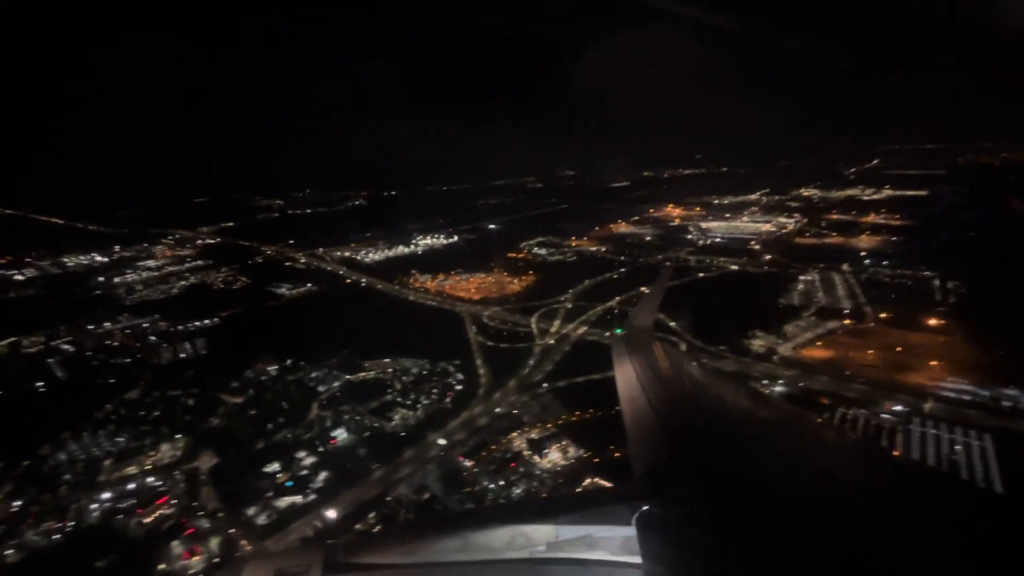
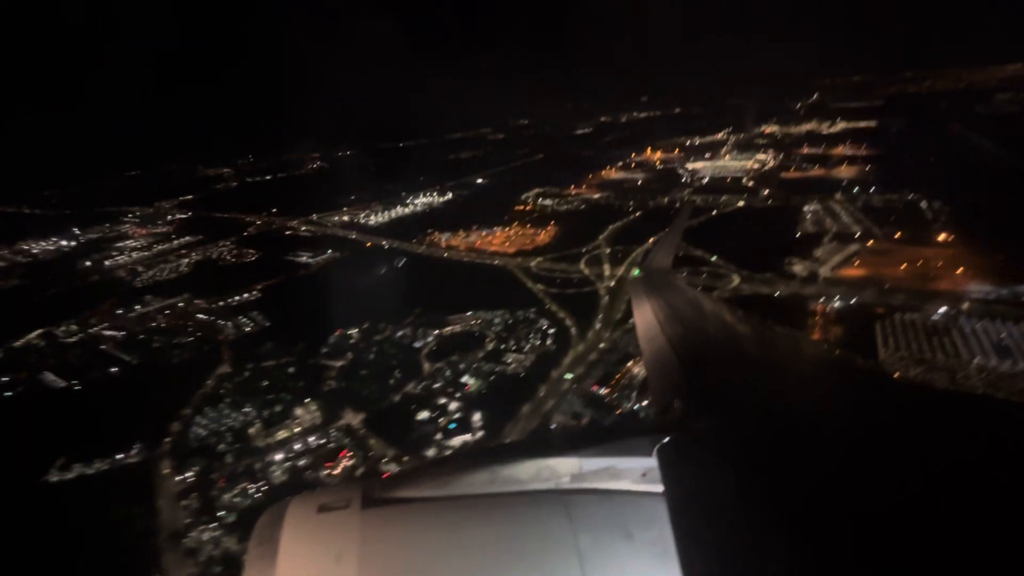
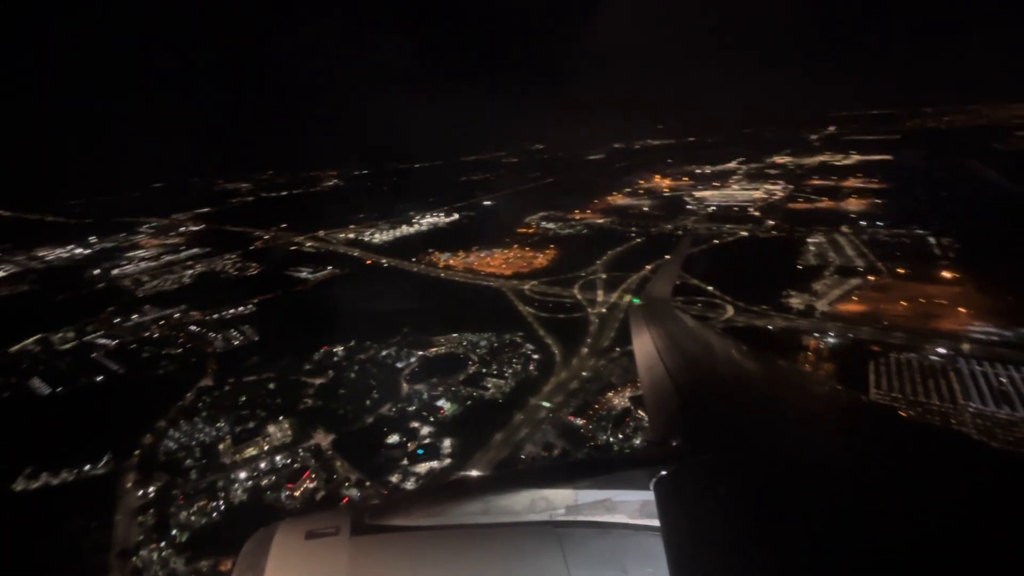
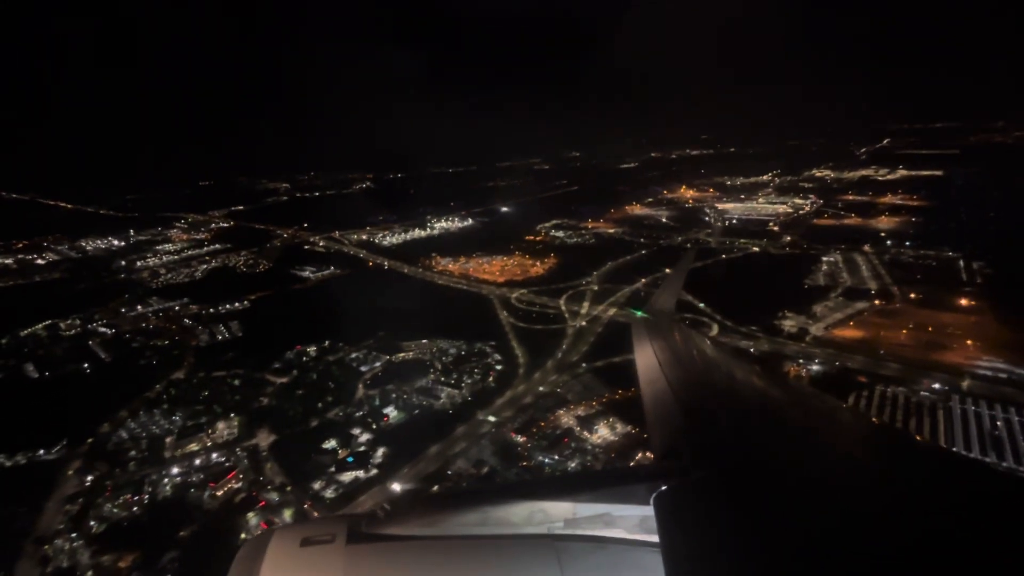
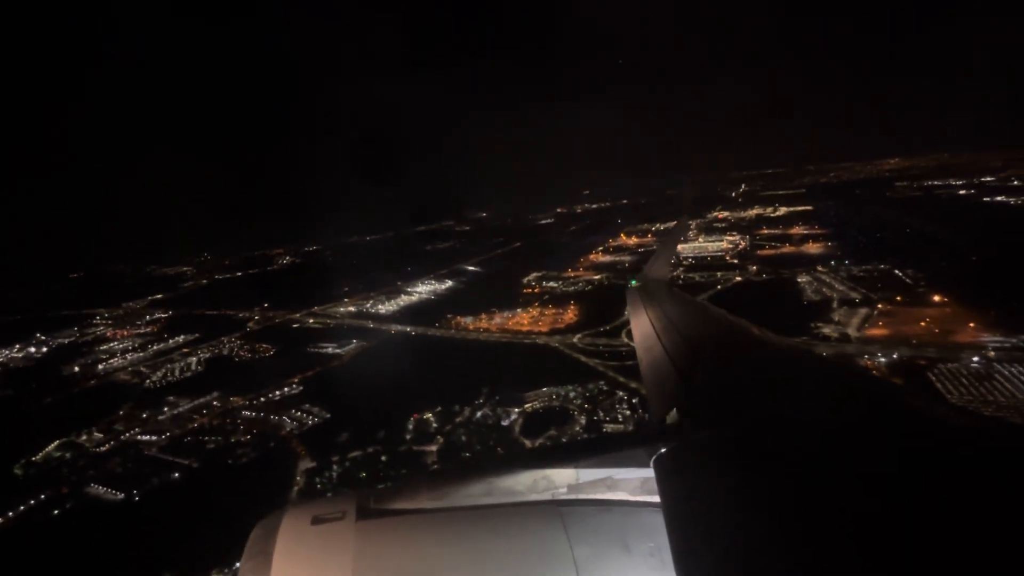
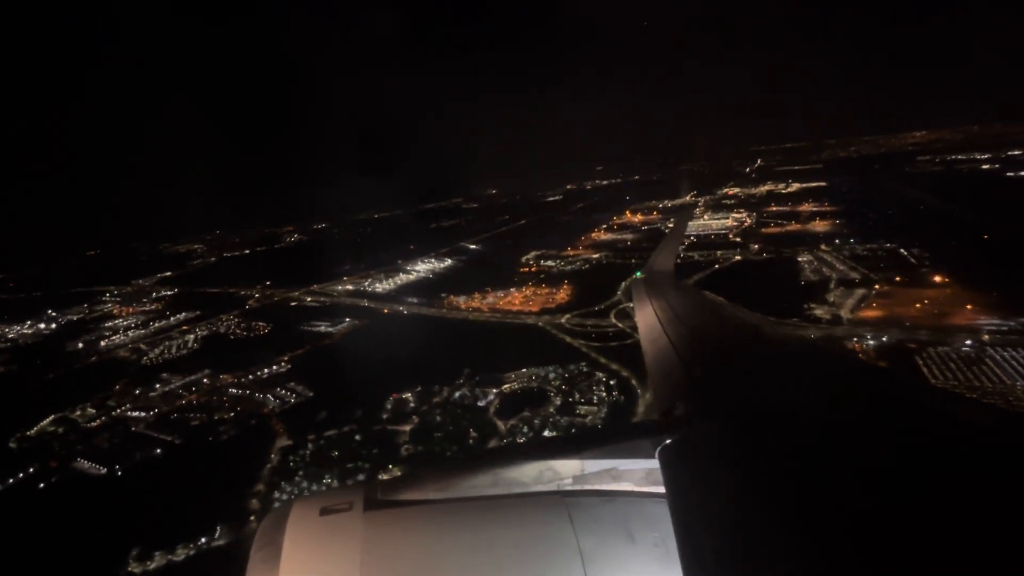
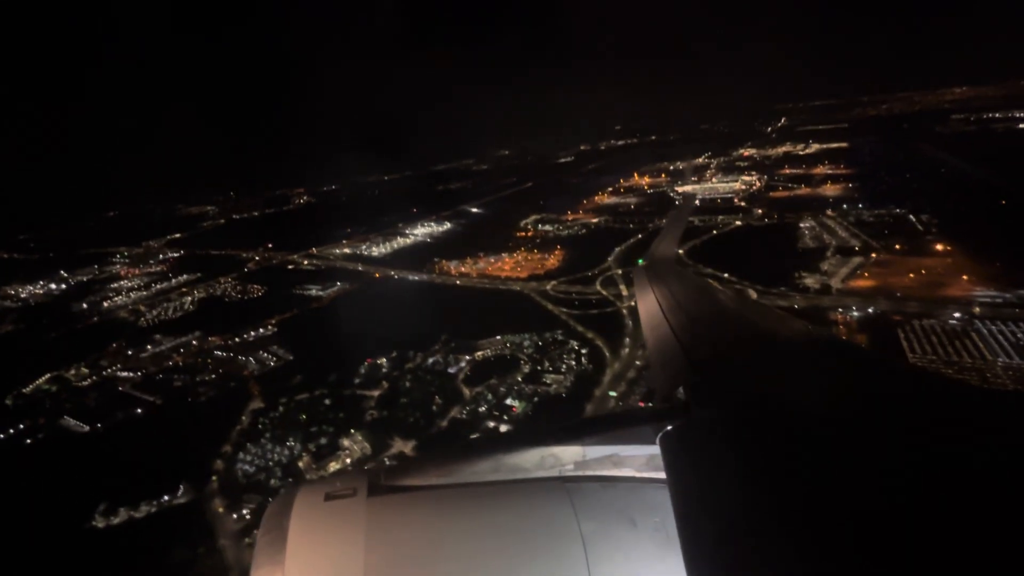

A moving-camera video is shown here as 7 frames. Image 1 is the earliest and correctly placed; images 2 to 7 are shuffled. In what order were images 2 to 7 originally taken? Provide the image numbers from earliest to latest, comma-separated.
4, 3, 2, 7, 6, 5
